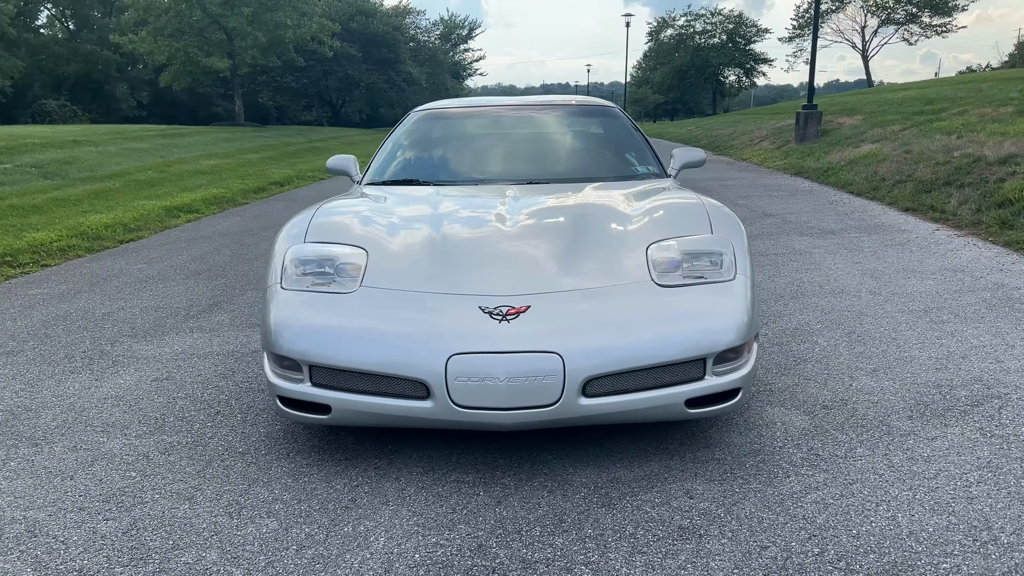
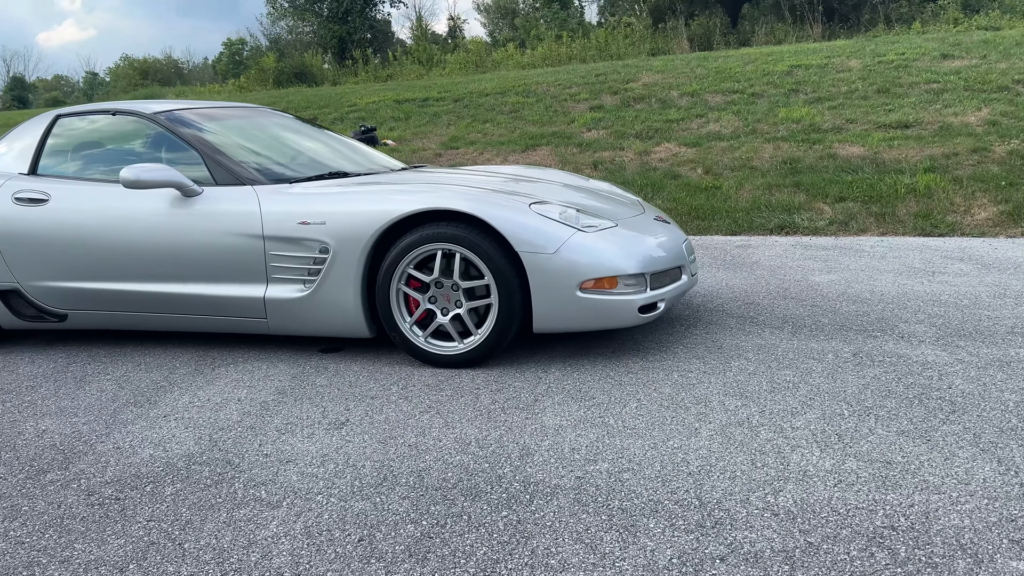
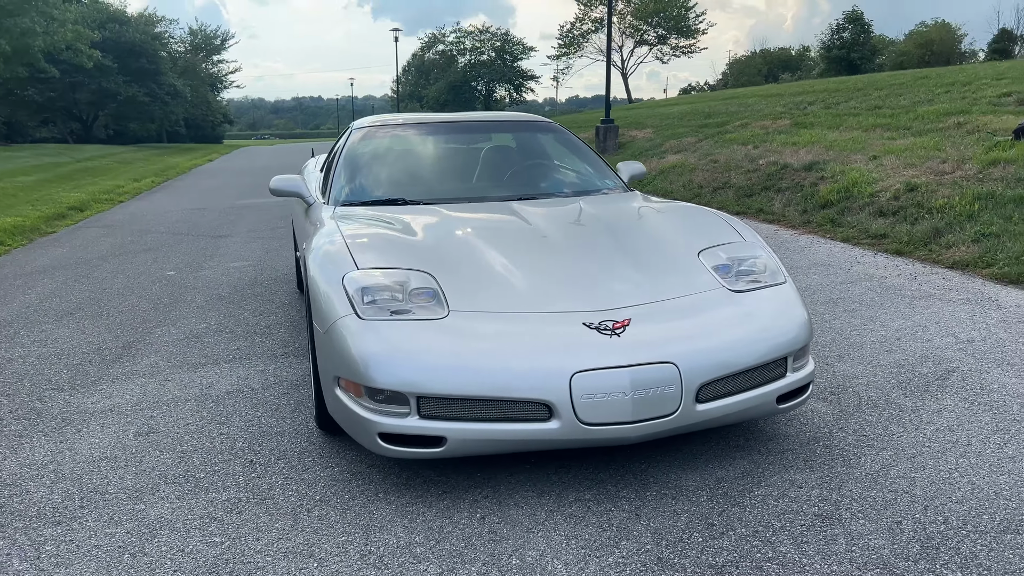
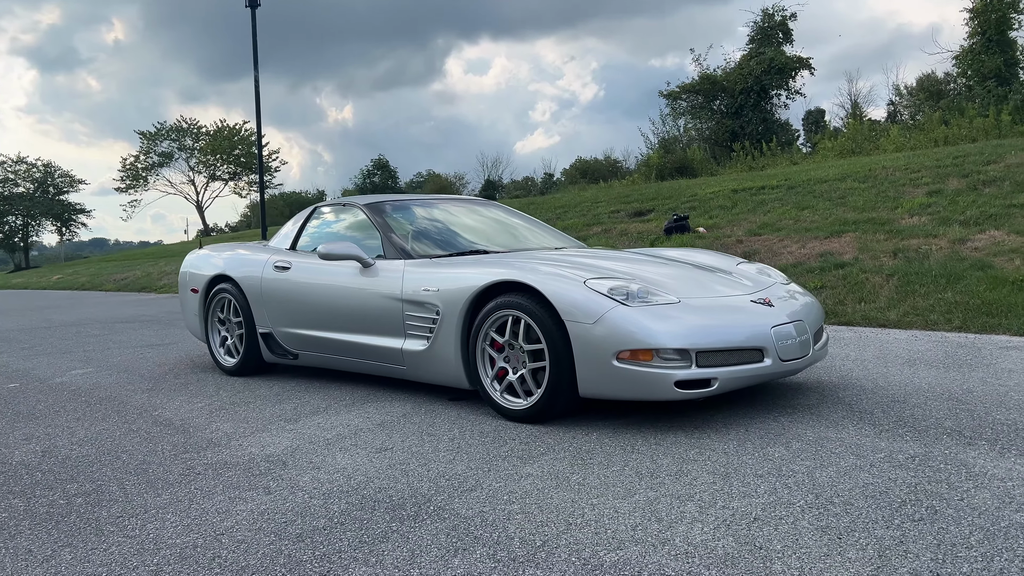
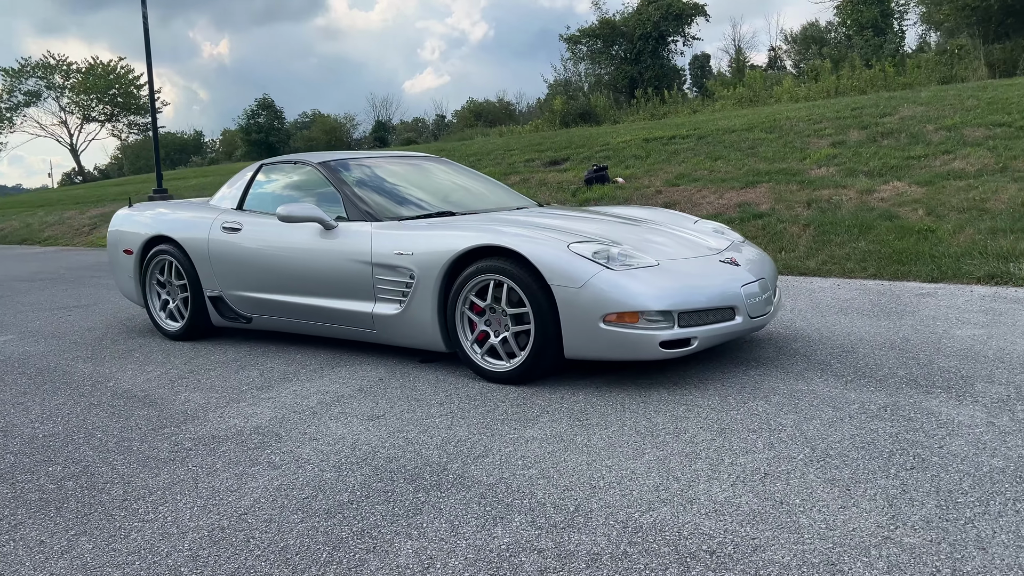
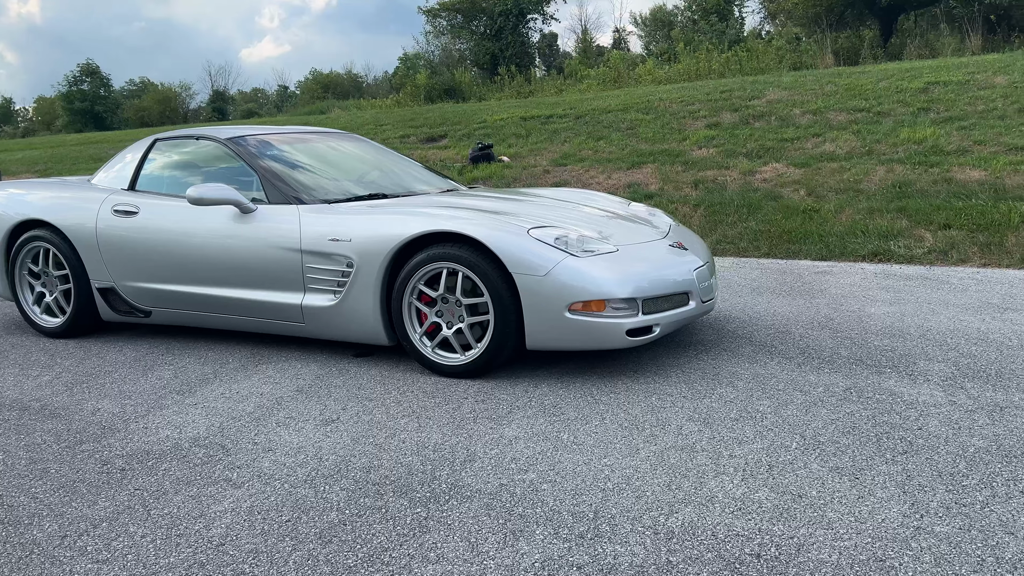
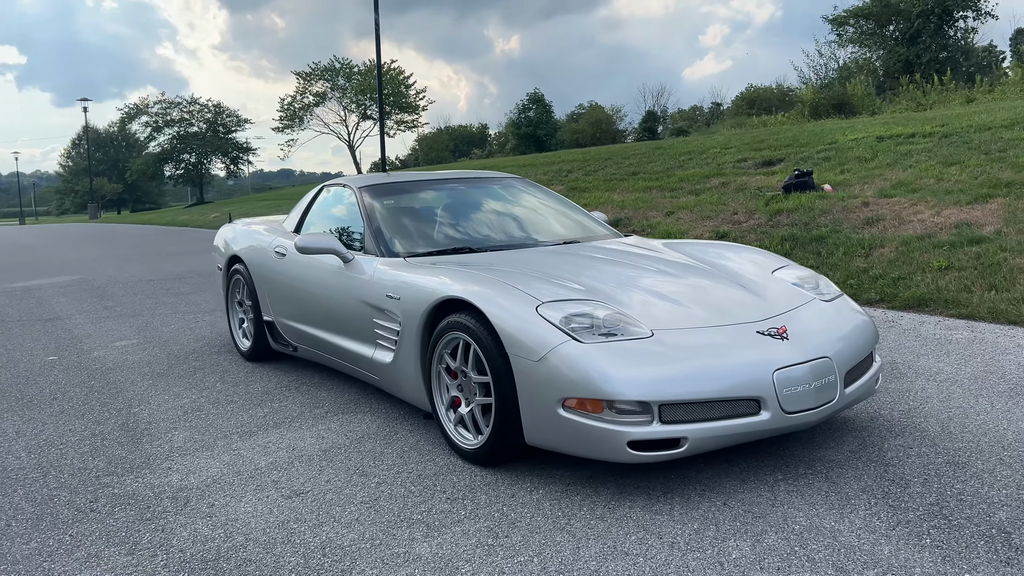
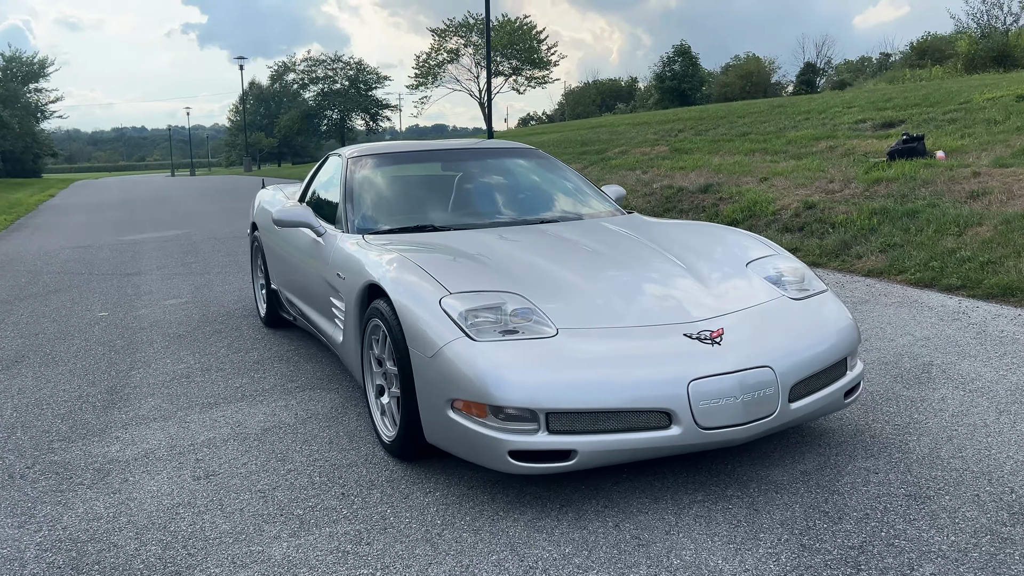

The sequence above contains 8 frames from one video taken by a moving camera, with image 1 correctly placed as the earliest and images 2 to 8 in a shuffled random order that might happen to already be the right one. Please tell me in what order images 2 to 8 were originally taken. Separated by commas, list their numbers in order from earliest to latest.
3, 8, 7, 4, 5, 6, 2
